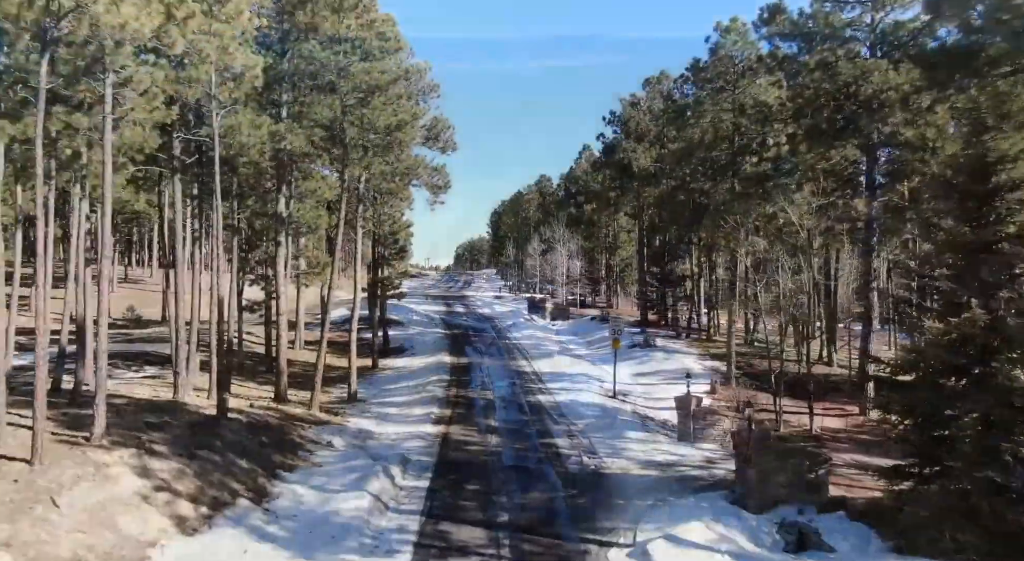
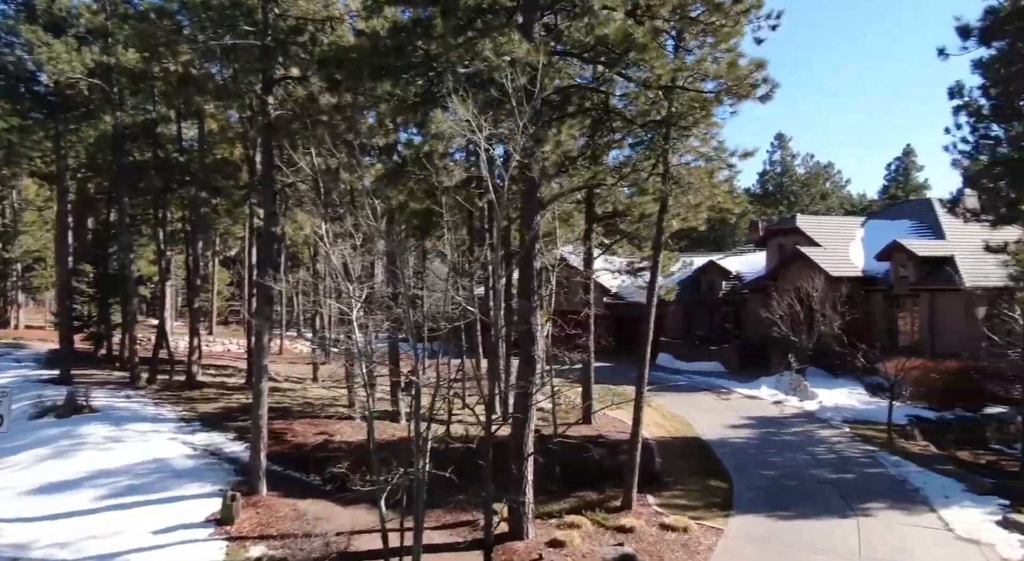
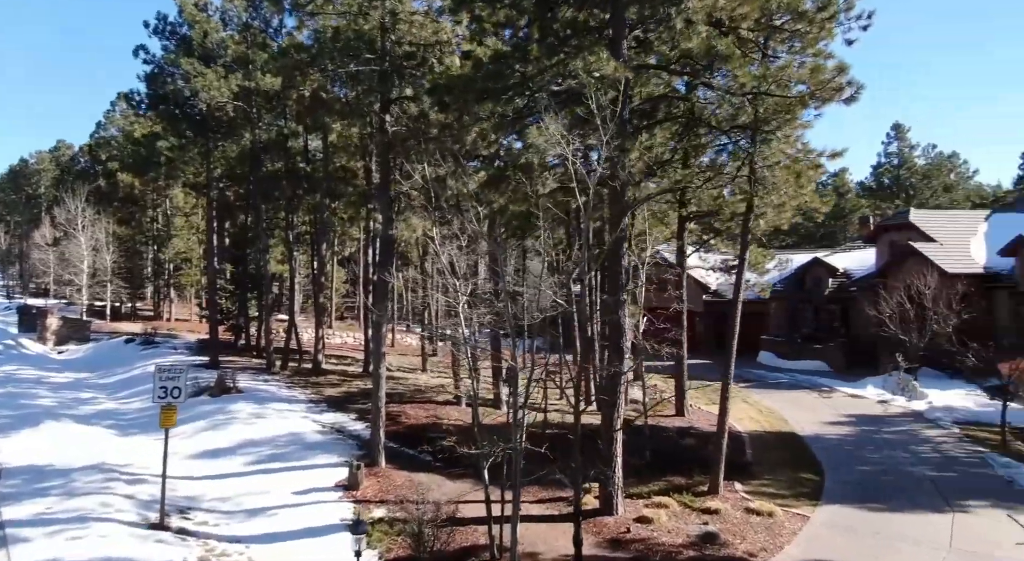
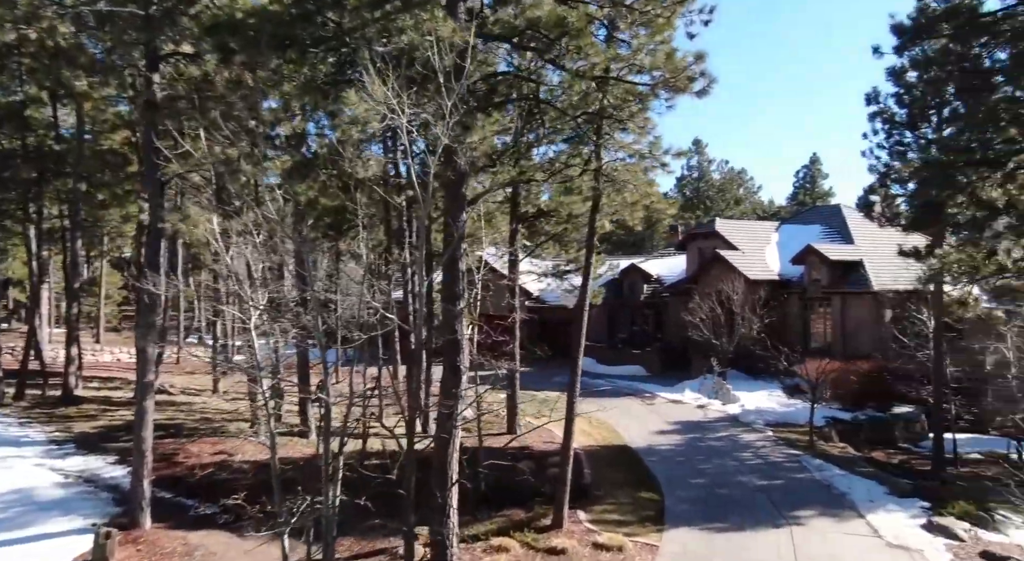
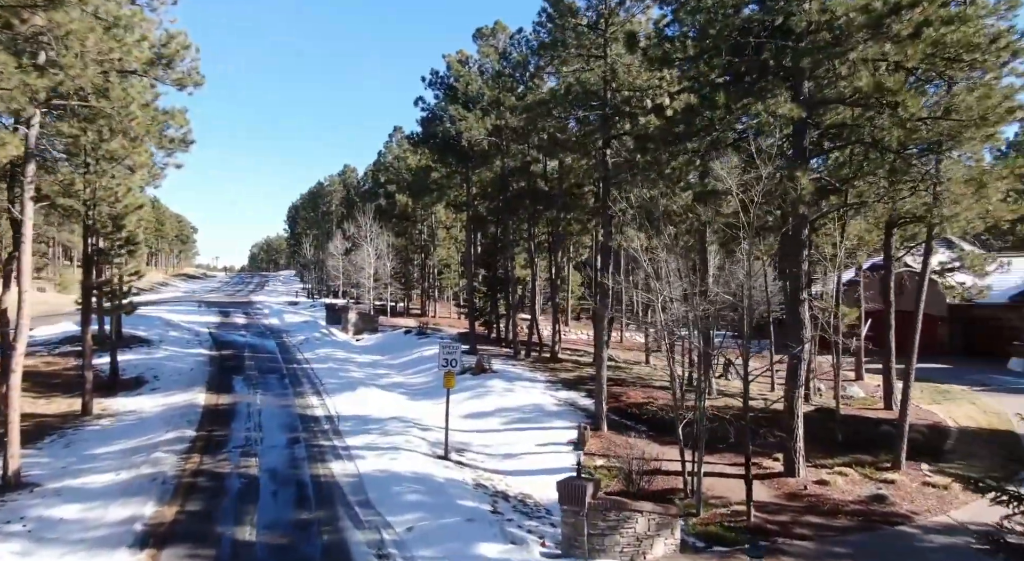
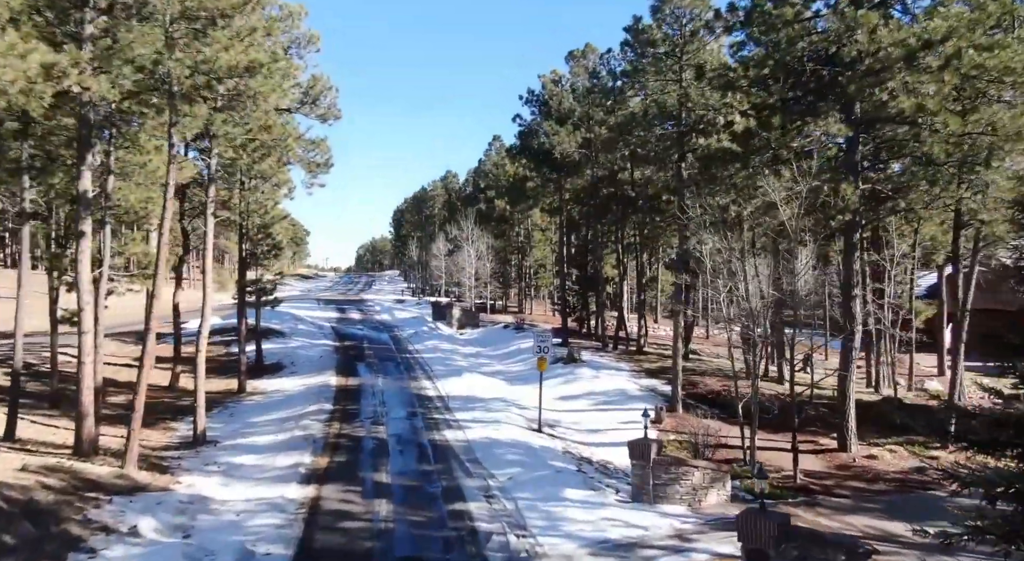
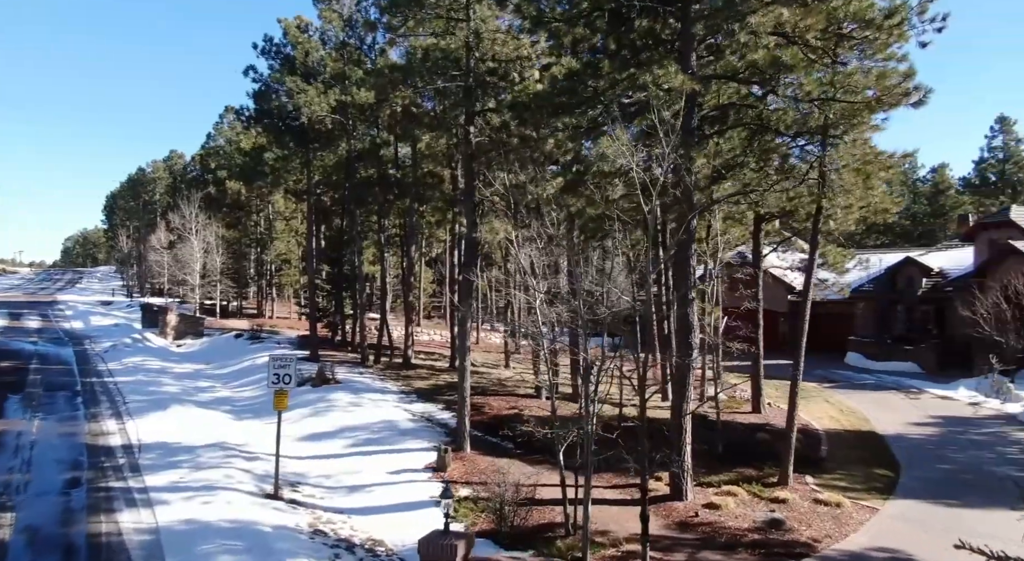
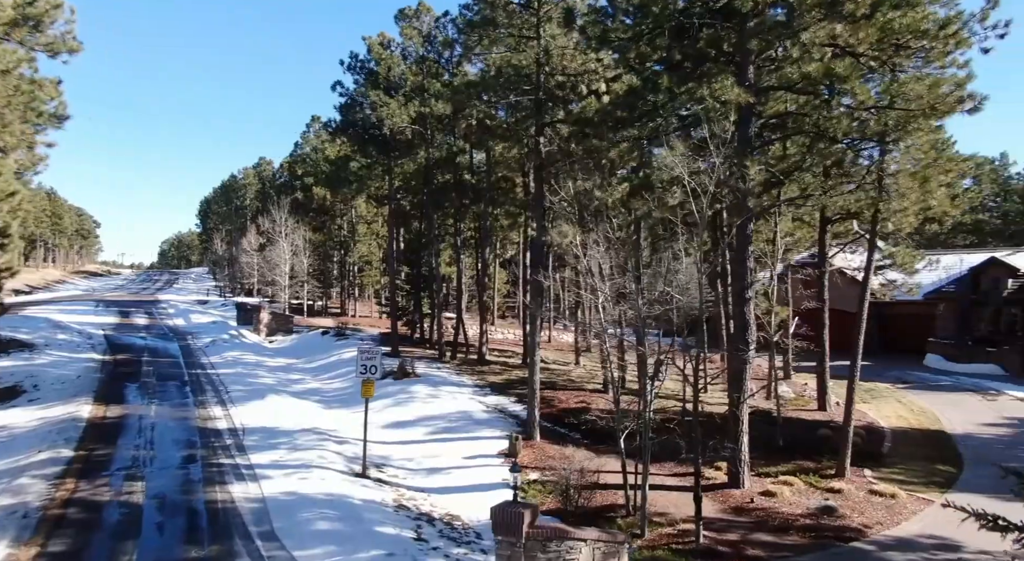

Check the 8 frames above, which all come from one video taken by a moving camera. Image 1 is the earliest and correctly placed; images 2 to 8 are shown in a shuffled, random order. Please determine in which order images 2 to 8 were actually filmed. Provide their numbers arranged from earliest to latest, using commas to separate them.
6, 5, 8, 7, 3, 2, 4
